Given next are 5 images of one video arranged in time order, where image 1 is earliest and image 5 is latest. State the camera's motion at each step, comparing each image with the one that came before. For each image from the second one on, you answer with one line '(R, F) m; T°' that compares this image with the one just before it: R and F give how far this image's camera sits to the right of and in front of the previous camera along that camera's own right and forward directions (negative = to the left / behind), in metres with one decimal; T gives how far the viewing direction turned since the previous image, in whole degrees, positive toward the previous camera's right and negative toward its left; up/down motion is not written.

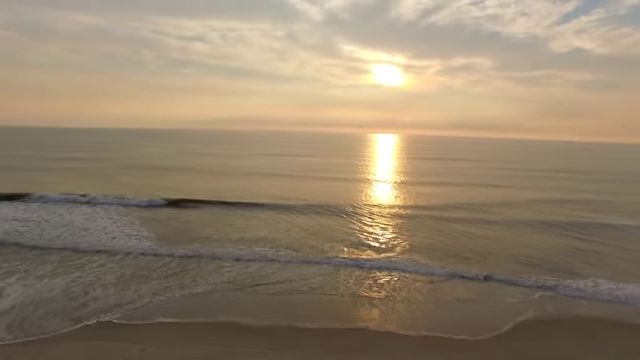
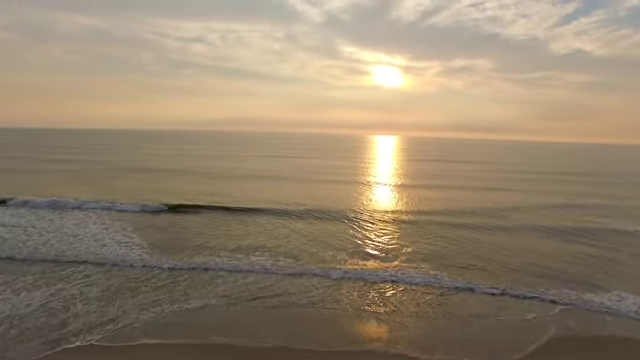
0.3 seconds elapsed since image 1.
(-1.5, -2.2) m; 0°
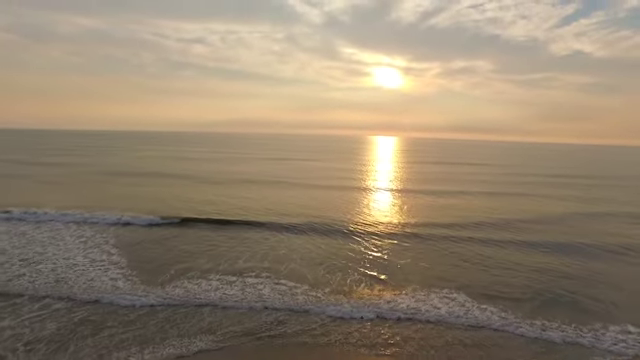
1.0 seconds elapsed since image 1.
(-0.1, +0.4) m; 0°
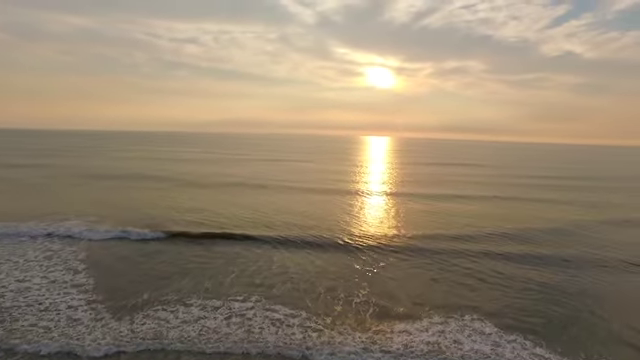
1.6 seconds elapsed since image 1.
(+0.1, +1.4) m; +1°
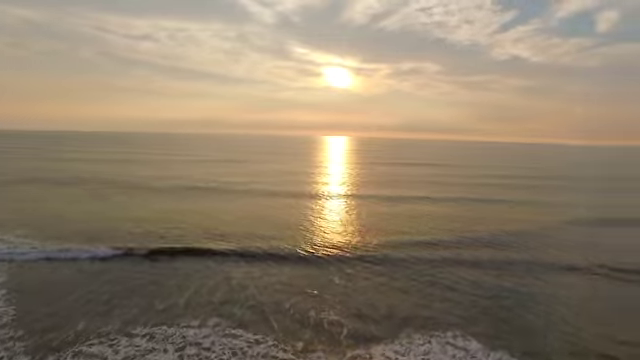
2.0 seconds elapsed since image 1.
(-0.1, +1.5) m; +6°
